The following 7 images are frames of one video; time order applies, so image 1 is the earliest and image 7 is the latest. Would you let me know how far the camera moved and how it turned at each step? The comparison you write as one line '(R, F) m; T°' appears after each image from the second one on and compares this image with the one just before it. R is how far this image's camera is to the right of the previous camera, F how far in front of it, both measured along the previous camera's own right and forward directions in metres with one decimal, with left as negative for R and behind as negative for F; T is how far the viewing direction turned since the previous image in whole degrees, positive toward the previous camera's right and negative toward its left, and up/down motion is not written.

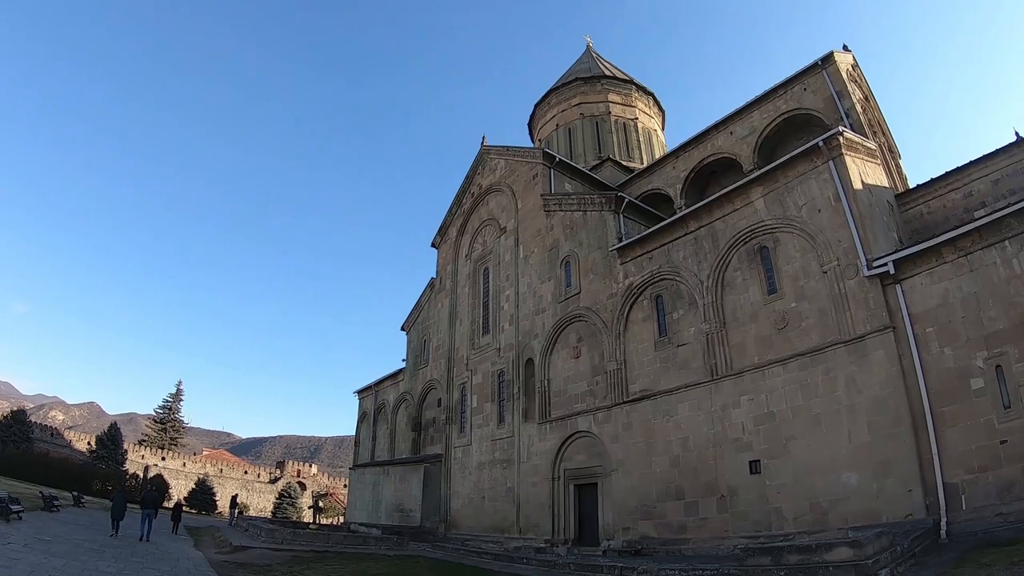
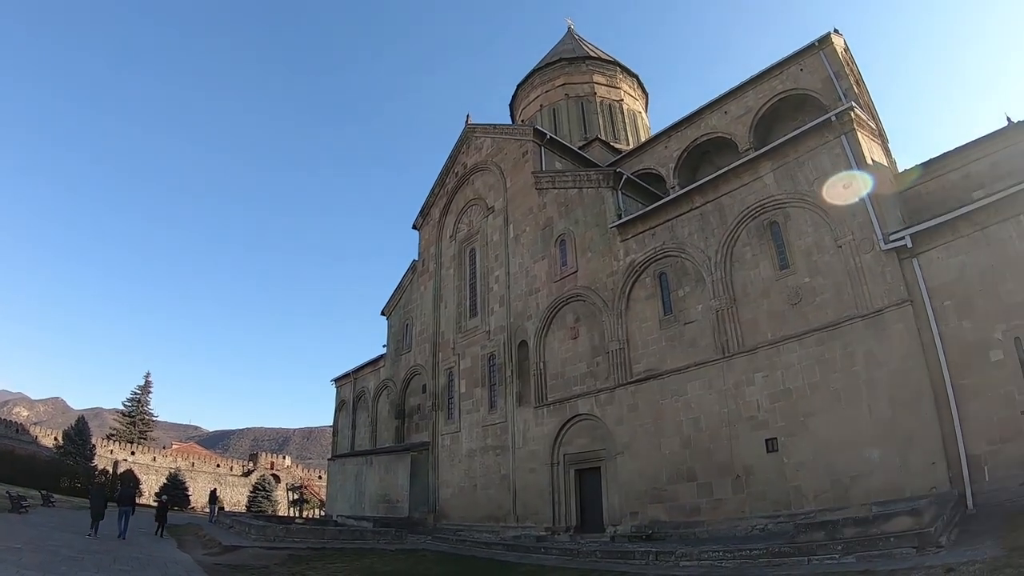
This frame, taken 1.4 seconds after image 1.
(-0.8, +0.7) m; +3°
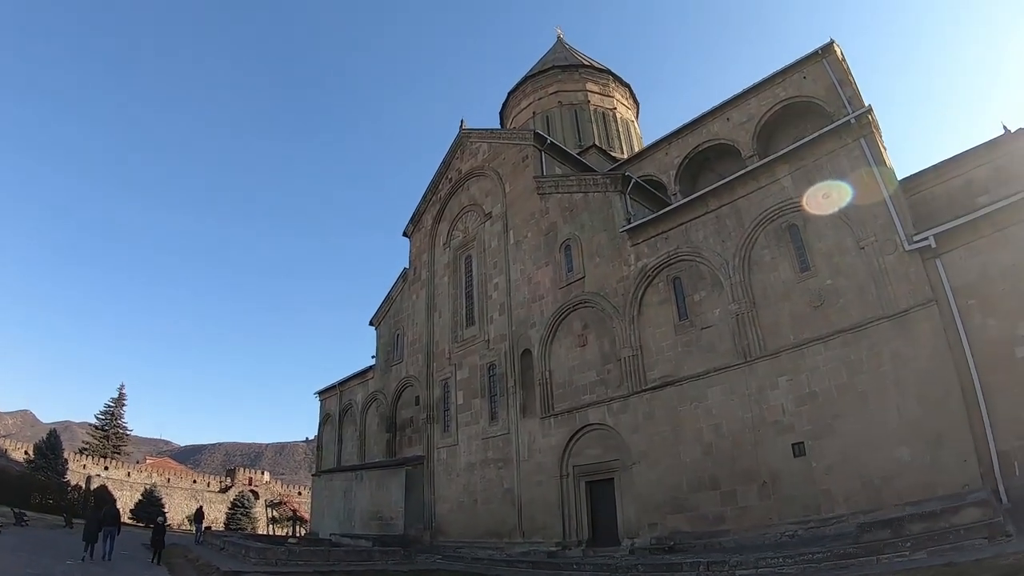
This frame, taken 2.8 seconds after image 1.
(-0.9, +0.5) m; +3°
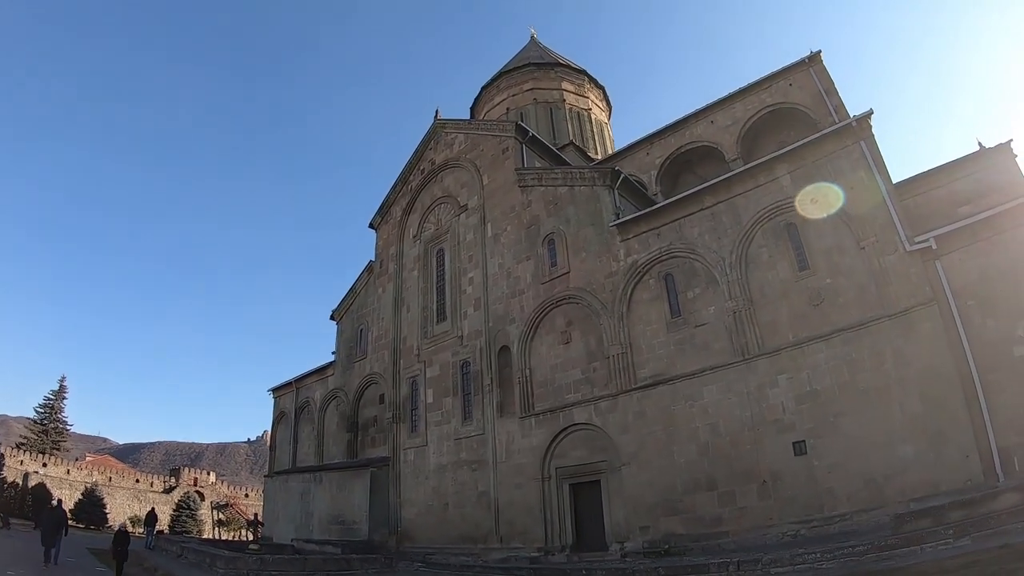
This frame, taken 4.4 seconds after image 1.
(-0.9, +0.7) m; +5°
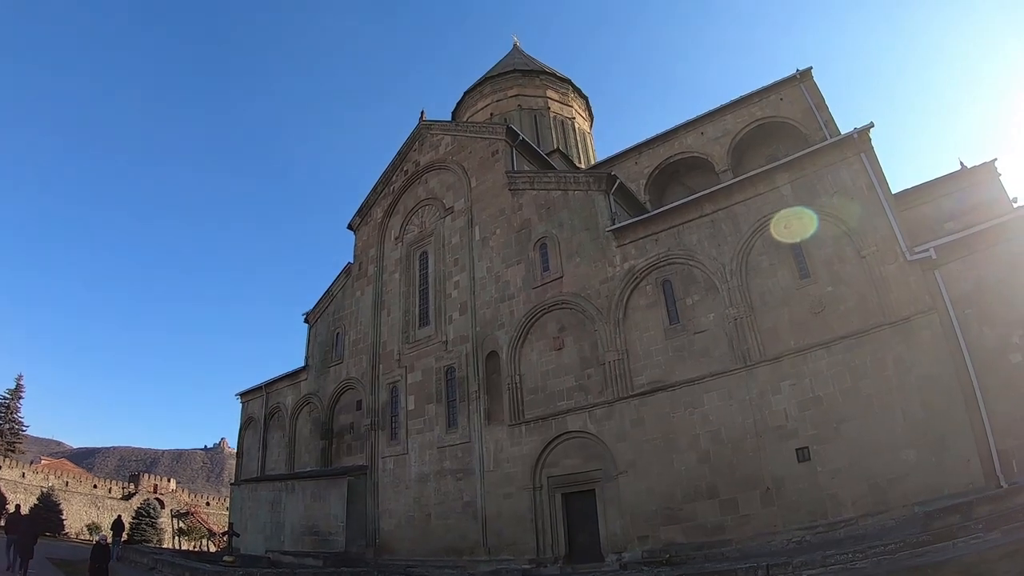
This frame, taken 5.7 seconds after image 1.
(-0.8, +0.4) m; +4°
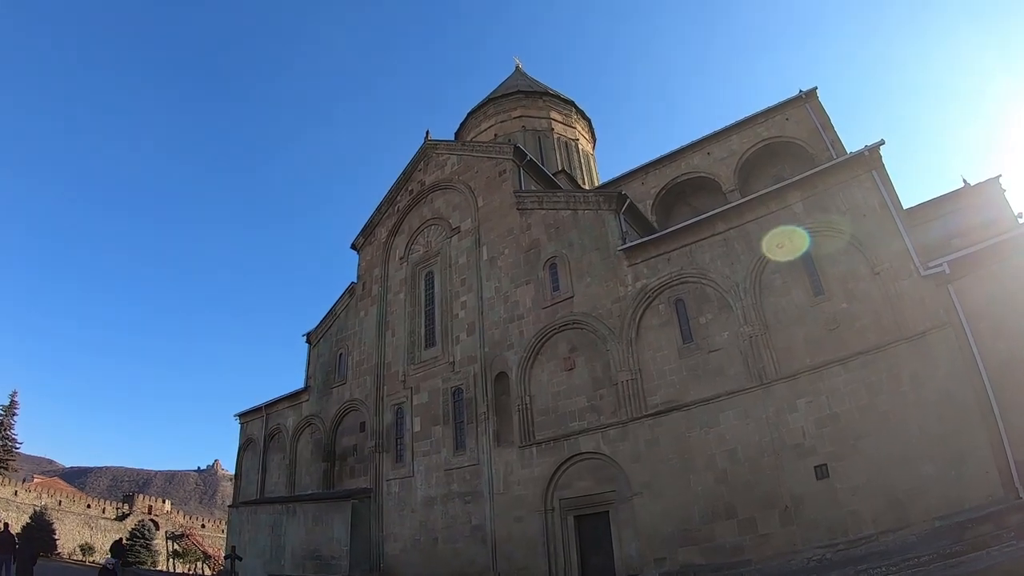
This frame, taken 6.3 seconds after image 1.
(-0.4, +0.2) m; +1°
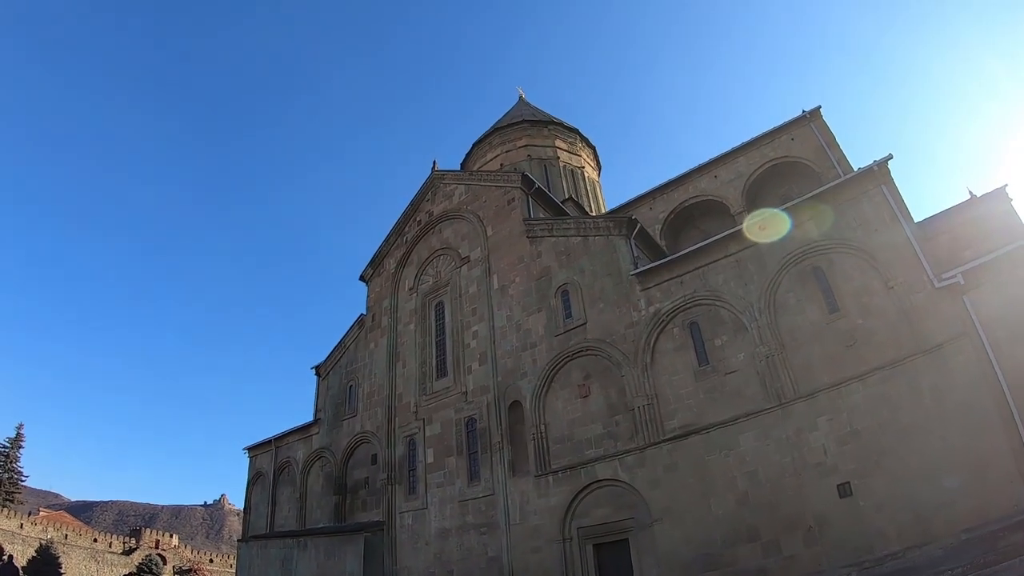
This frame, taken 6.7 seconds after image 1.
(-0.3, 0.0) m; 0°
